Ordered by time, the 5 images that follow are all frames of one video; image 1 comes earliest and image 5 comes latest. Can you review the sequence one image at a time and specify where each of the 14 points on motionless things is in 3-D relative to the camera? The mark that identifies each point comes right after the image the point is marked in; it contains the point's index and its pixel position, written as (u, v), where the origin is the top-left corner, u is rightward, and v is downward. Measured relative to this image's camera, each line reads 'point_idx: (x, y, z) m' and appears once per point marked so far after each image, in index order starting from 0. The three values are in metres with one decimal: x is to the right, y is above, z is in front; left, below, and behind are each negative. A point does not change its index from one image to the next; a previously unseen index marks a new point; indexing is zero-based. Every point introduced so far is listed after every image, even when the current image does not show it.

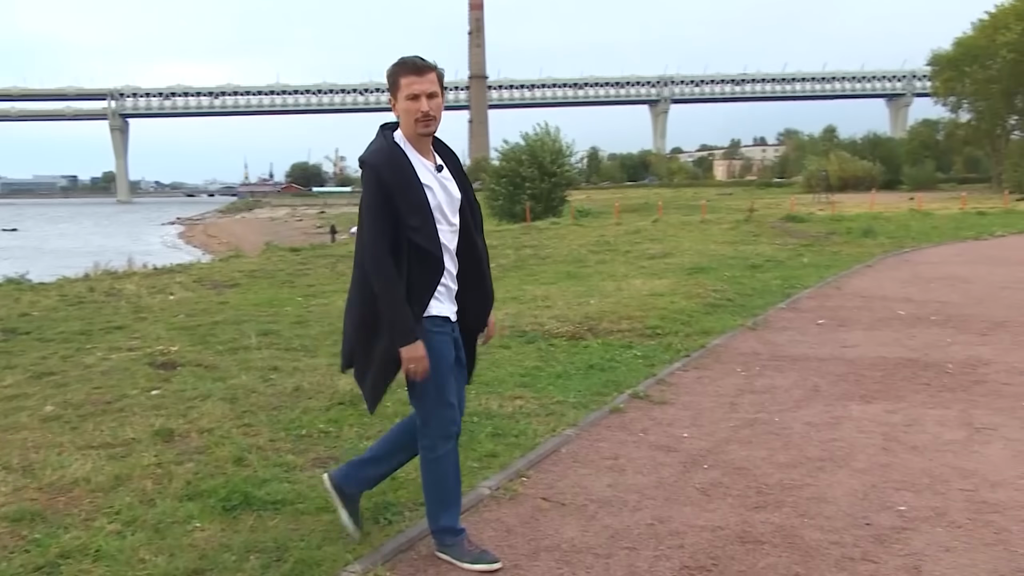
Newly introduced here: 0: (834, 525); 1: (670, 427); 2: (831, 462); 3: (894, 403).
0: (+2.8, -2.0, +5.9) m
1: (+1.6, -1.5, +7.6) m
2: (+3.1, -1.7, +6.9) m
3: (+4.0, -1.2, +7.7) m
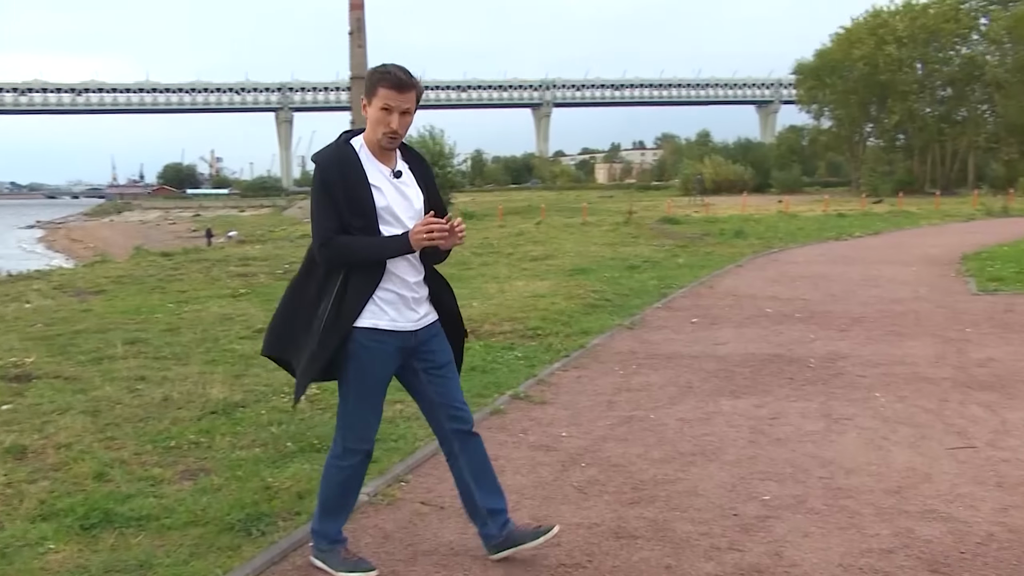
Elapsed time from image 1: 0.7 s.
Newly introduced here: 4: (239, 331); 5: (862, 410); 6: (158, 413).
0: (+1.7, -2.0, +6.2) m
1: (+0.4, -1.5, +7.7) m
2: (+1.9, -1.7, +7.1) m
3: (+2.7, -1.2, +8.1) m
4: (-4.4, -0.7, +11.2) m
5: (+3.7, -1.3, +7.6) m
6: (-3.9, -1.4, +7.9) m
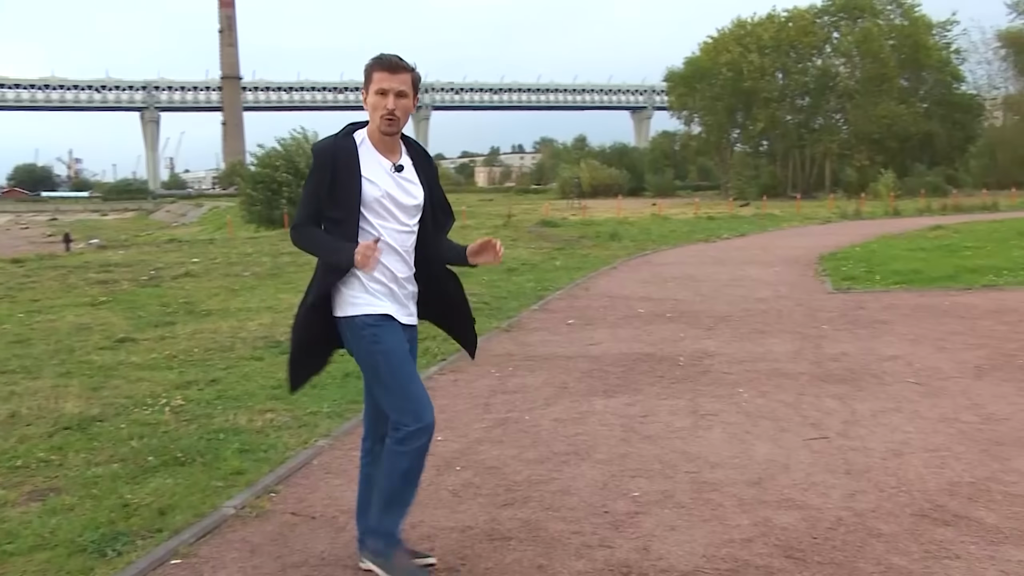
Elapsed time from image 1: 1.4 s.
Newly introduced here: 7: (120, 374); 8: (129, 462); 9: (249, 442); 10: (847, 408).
0: (+0.6, -2.0, +6.3) m
1: (-0.9, -1.5, +7.6) m
2: (+0.6, -1.7, +7.2) m
3: (+1.4, -1.2, +8.3) m
4: (-6.1, -0.8, +10.7) m
5: (+2.4, -1.3, +7.9) m
6: (-5.2, -1.5, +7.4) m
7: (-4.9, -1.1, +9.1) m
8: (-3.7, -1.7, +6.9) m
9: (-2.7, -1.6, +7.3) m
10: (+3.6, -1.3, +7.7) m
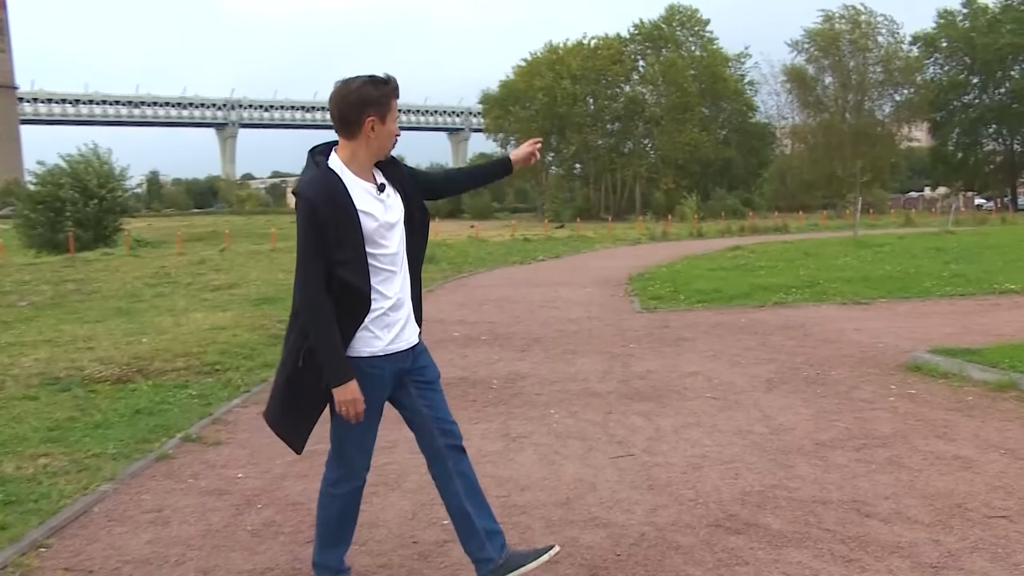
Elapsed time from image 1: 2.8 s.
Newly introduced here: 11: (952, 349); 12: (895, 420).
0: (-1.2, -2.2, +6.1) m
1: (-2.9, -1.8, +7.2) m
2: (-1.3, -2.0, +7.1) m
3: (-0.7, -1.5, +8.2) m
4: (-8.4, -1.2, +9.4) m
5: (+0.3, -1.5, +8.0) m
6: (-7.1, -1.8, +6.3) m
7: (-7.0, -1.5, +8.0) m
8: (-5.5, -2.0, +6.0) m
9: (-4.6, -1.9, +6.6) m
10: (+1.6, -1.5, +8.0) m
11: (+5.3, -0.8, +8.9) m
12: (+4.1, -1.4, +7.7) m
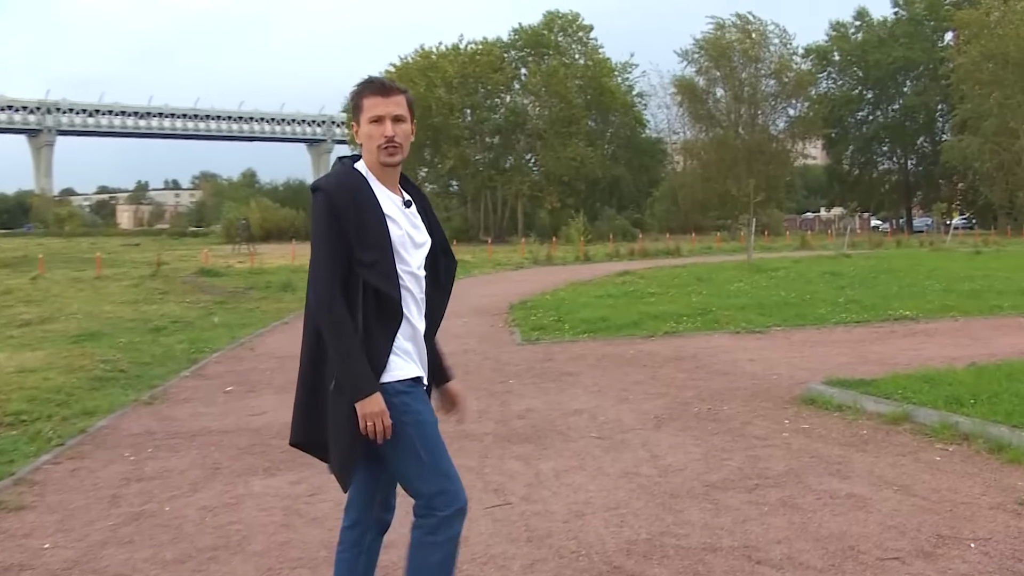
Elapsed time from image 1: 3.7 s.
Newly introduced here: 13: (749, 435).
0: (-2.4, -2.5, +5.1) m
1: (-4.1, -2.1, +6.1) m
2: (-2.5, -2.3, +6.1) m
3: (-2.1, -1.8, +7.3) m
4: (-9.9, -1.5, +7.8) m
5: (-1.0, -1.9, +7.2) m
6: (-8.2, -2.2, +4.9) m
7: (-8.4, -1.8, +6.6) m
8: (-6.6, -2.3, +4.7) m
9: (-5.8, -2.2, +5.4) m
10: (+0.2, -1.8, +7.3) m
11: (+3.9, -1.1, +8.5) m
12: (+2.8, -1.7, +7.2) m
13: (+2.5, -1.6, +7.6) m
